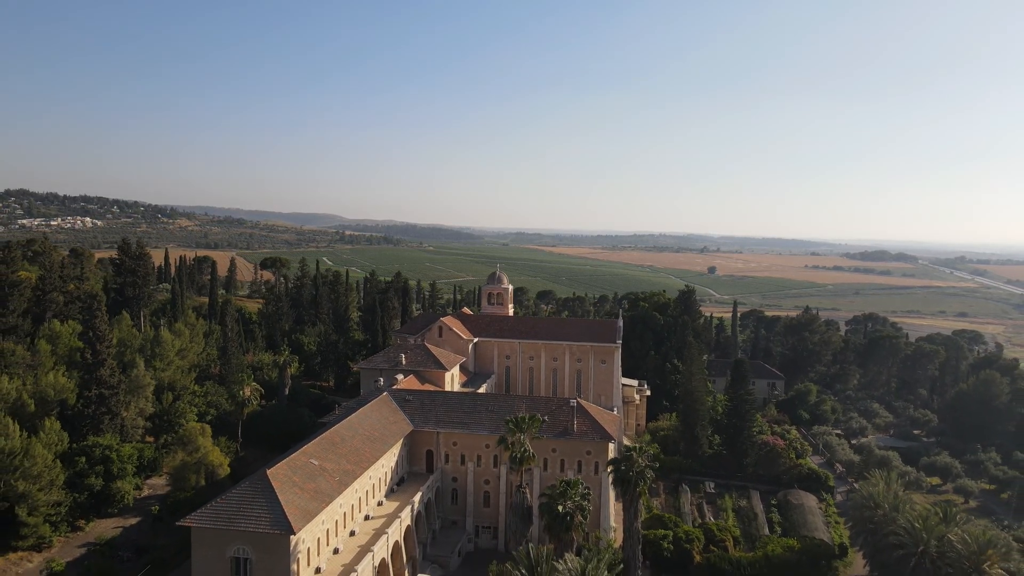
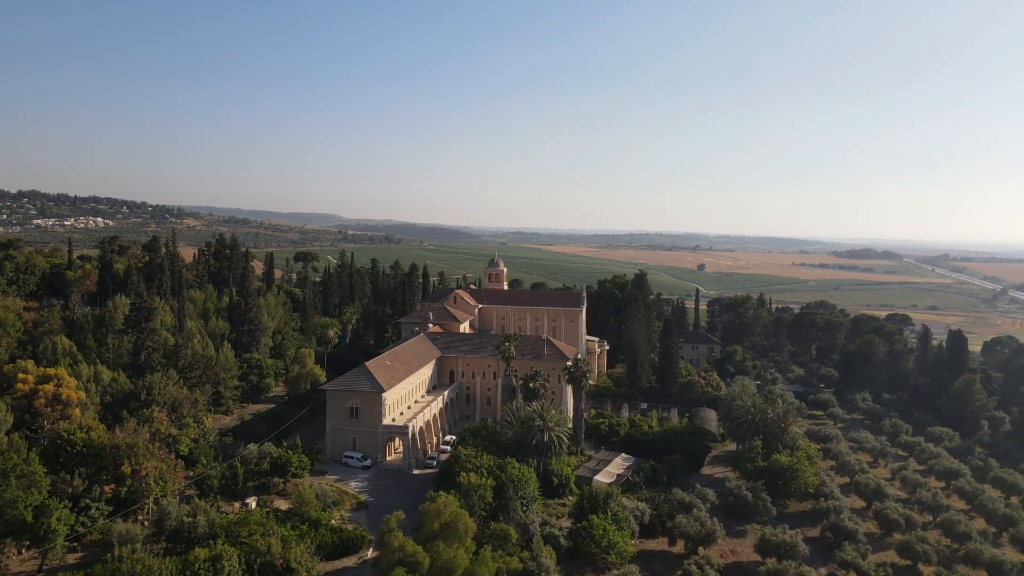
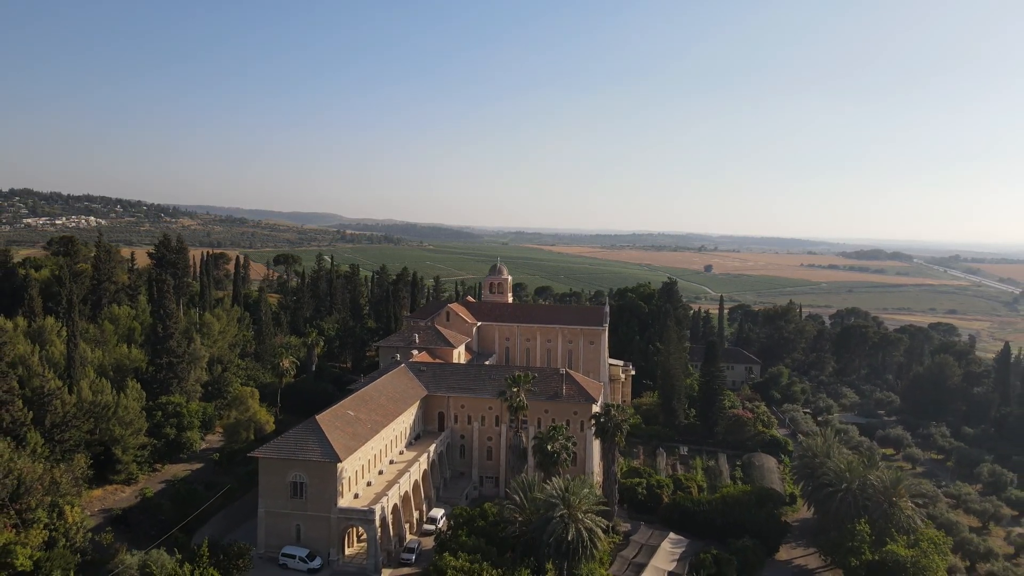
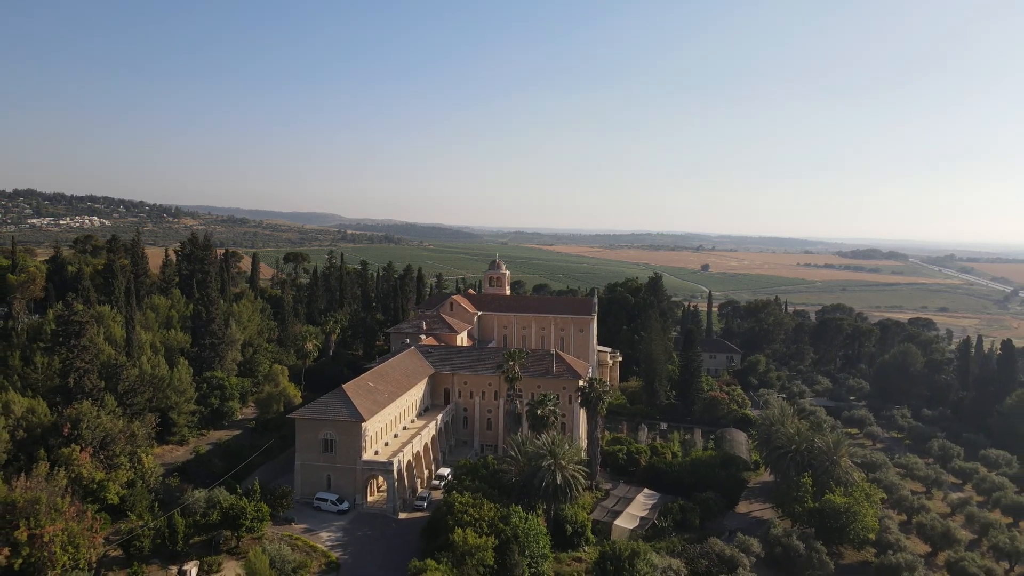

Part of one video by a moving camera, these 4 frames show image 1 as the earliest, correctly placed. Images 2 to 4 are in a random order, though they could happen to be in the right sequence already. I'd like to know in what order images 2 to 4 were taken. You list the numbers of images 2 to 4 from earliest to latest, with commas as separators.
3, 4, 2
